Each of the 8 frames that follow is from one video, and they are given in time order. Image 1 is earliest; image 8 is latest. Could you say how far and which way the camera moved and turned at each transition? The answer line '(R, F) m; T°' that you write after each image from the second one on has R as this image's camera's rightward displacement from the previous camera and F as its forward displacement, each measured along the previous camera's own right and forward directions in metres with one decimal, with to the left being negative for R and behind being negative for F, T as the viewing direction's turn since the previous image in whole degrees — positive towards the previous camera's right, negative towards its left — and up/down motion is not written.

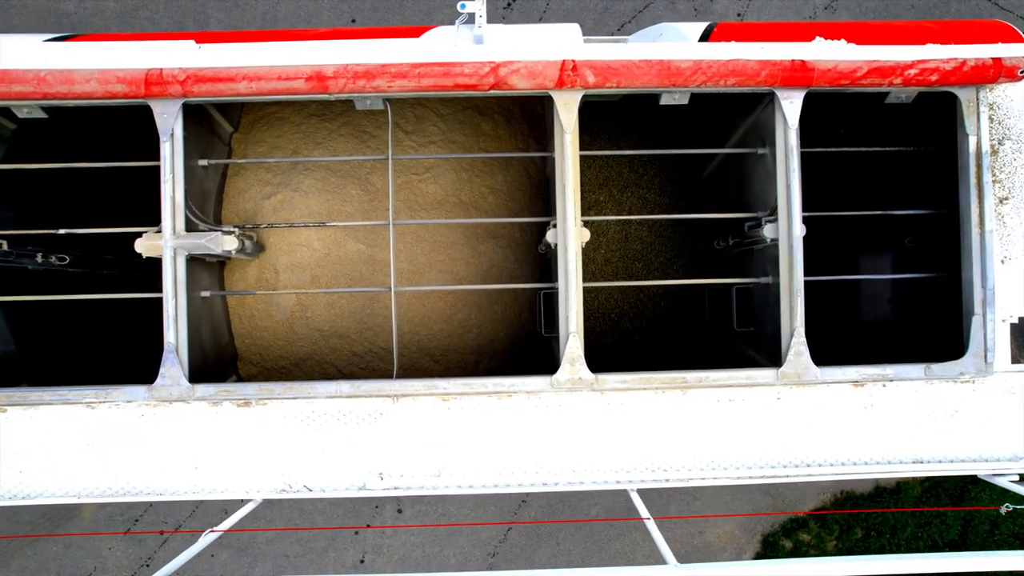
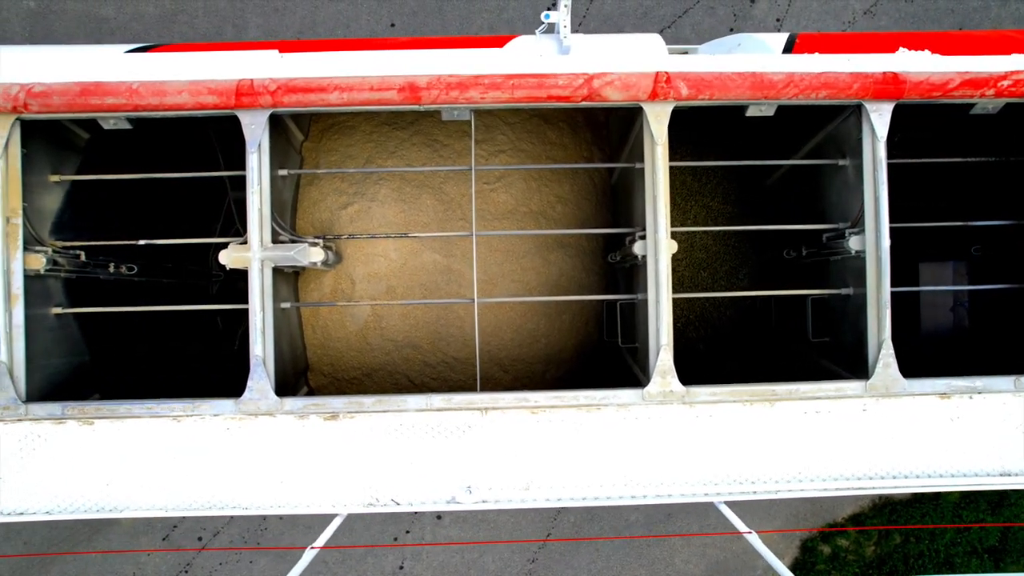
(-0.6, 0.0) m; 0°
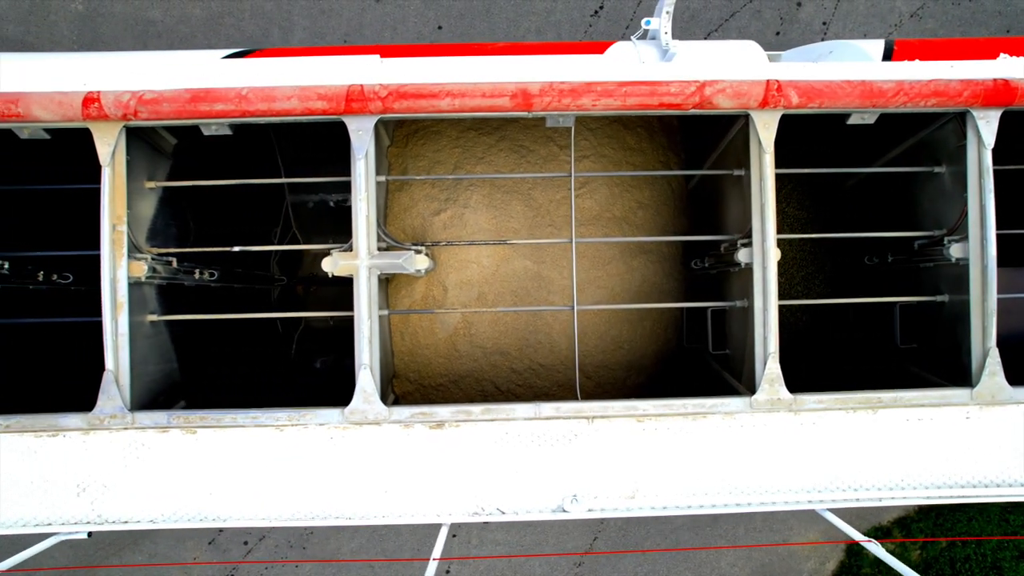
(-0.7, 0.0) m; 0°
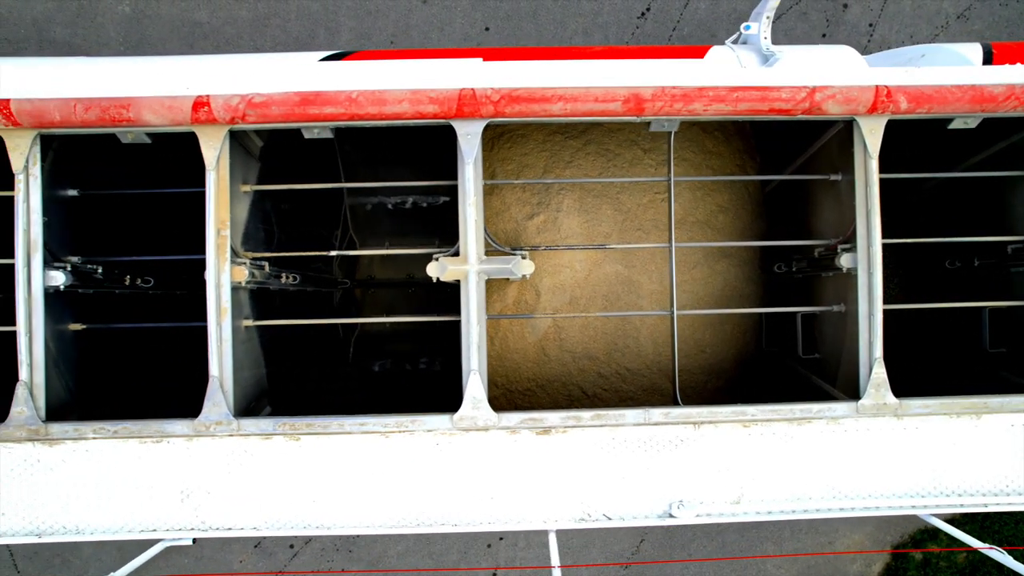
(-0.7, 0.0) m; 0°
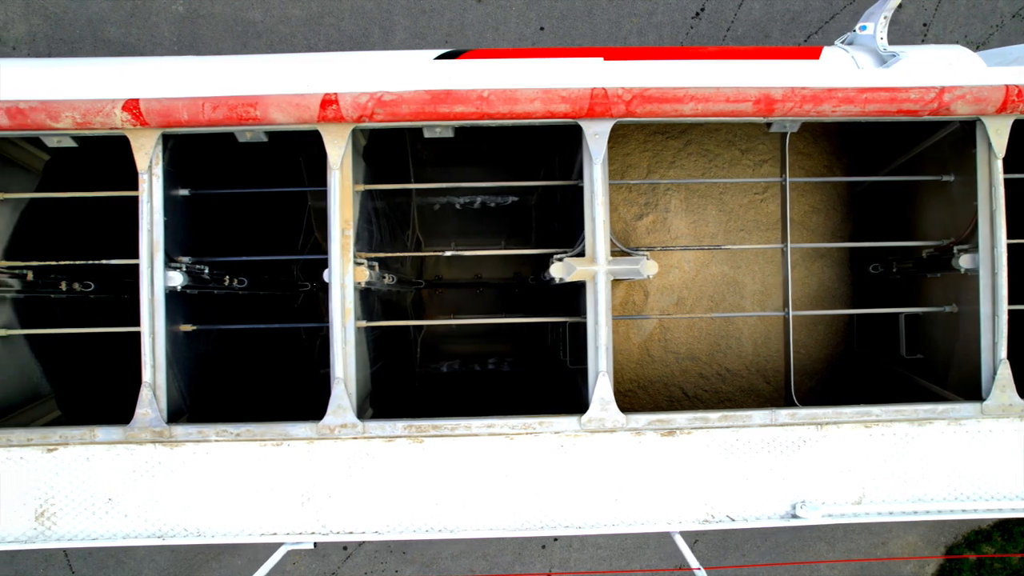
(-0.8, 0.0) m; 0°
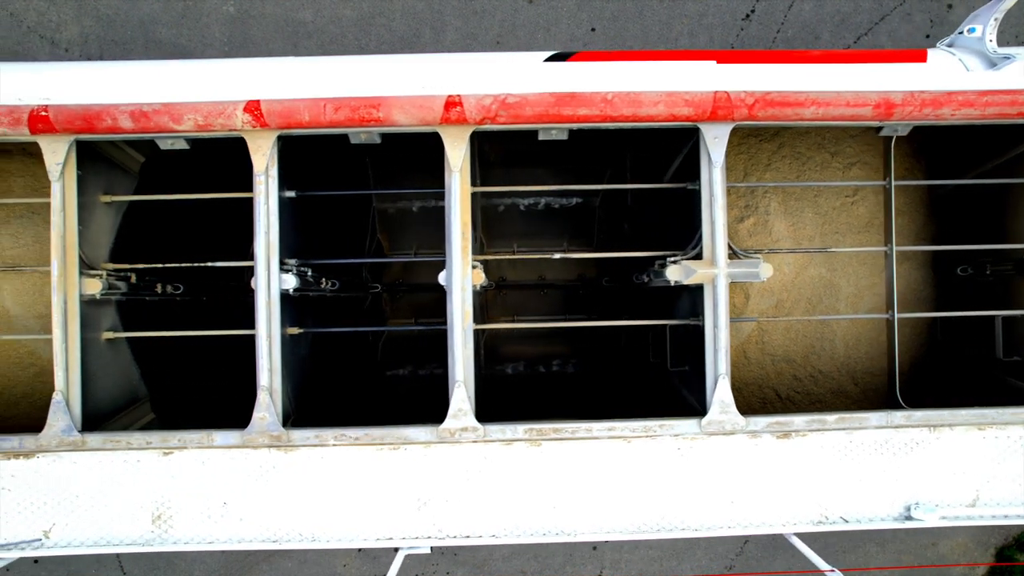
(-0.8, 0.0) m; 0°
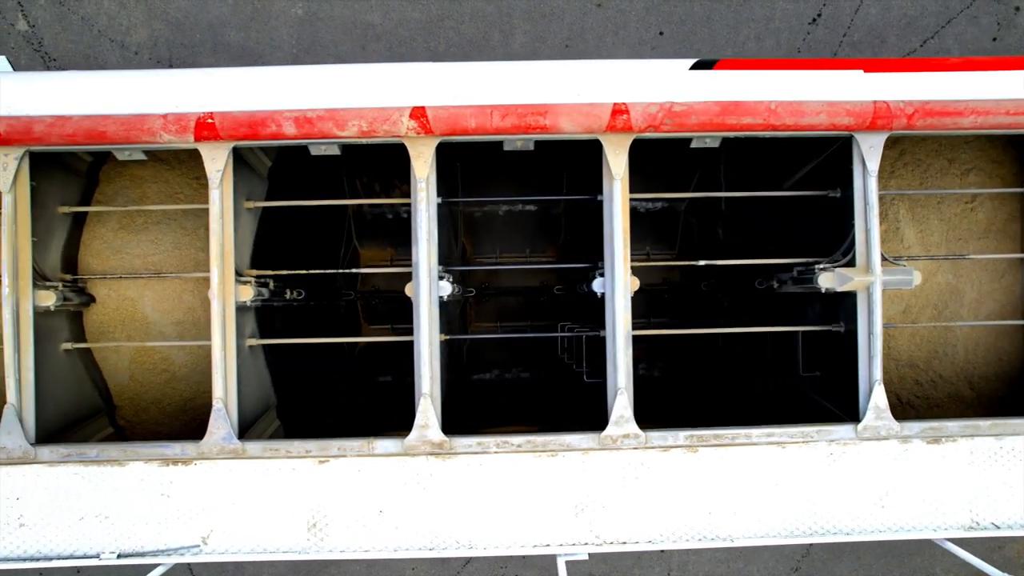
(-1.0, 0.0) m; 0°
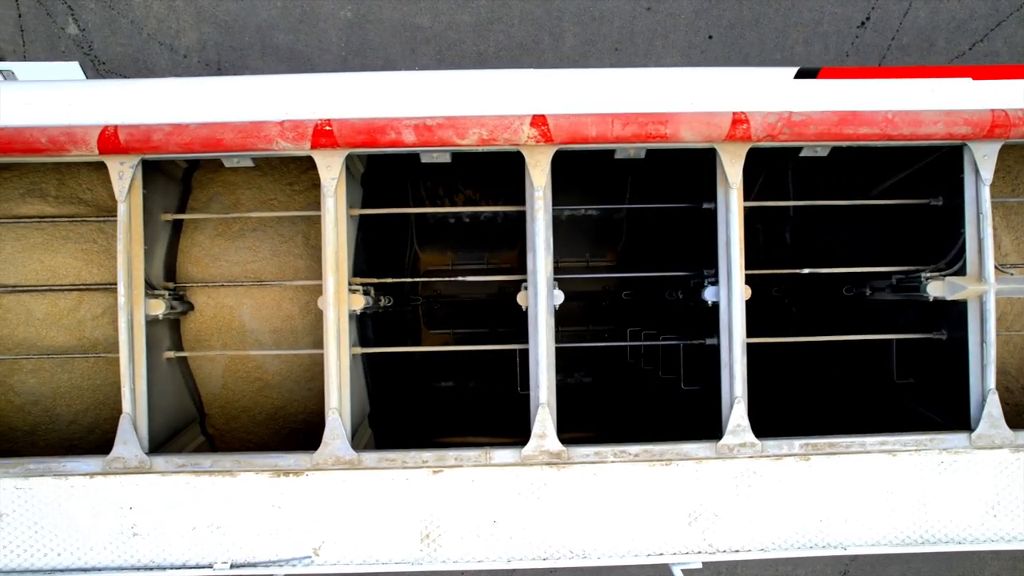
(-0.7, 0.0) m; 0°
